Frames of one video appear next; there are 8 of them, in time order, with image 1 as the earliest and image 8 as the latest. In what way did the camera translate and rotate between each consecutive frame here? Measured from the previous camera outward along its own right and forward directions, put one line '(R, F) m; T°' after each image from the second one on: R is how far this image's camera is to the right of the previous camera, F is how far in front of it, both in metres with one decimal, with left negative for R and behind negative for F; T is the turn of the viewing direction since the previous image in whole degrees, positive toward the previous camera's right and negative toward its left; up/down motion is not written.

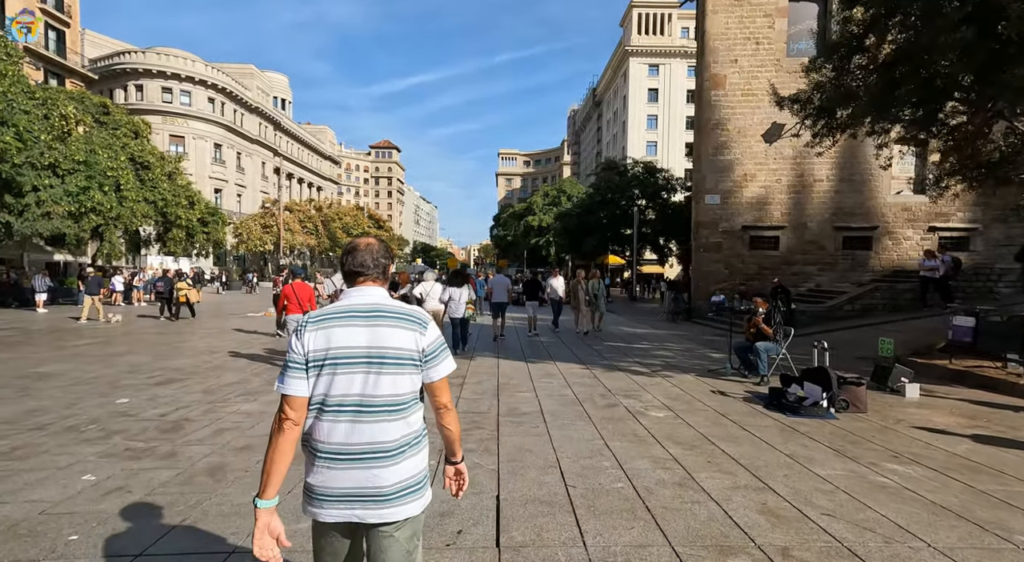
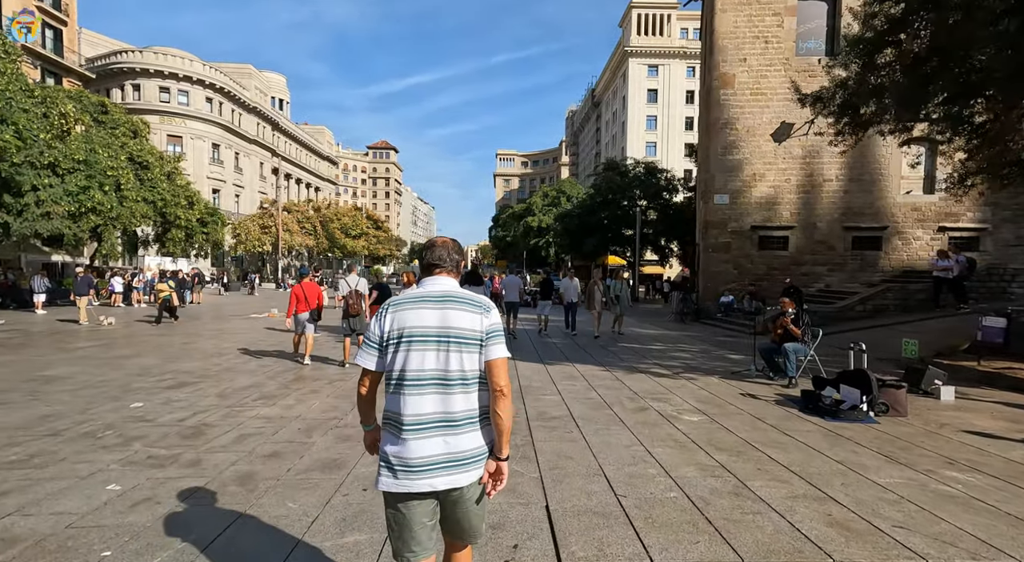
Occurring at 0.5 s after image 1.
(-0.3, +0.2) m; 0°
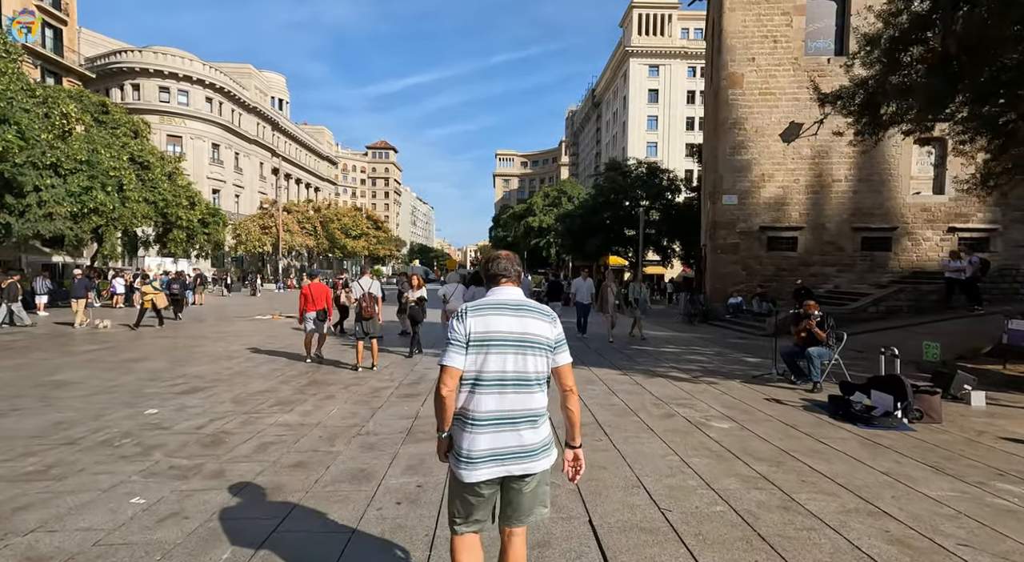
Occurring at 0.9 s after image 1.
(-0.3, +0.1) m; 0°
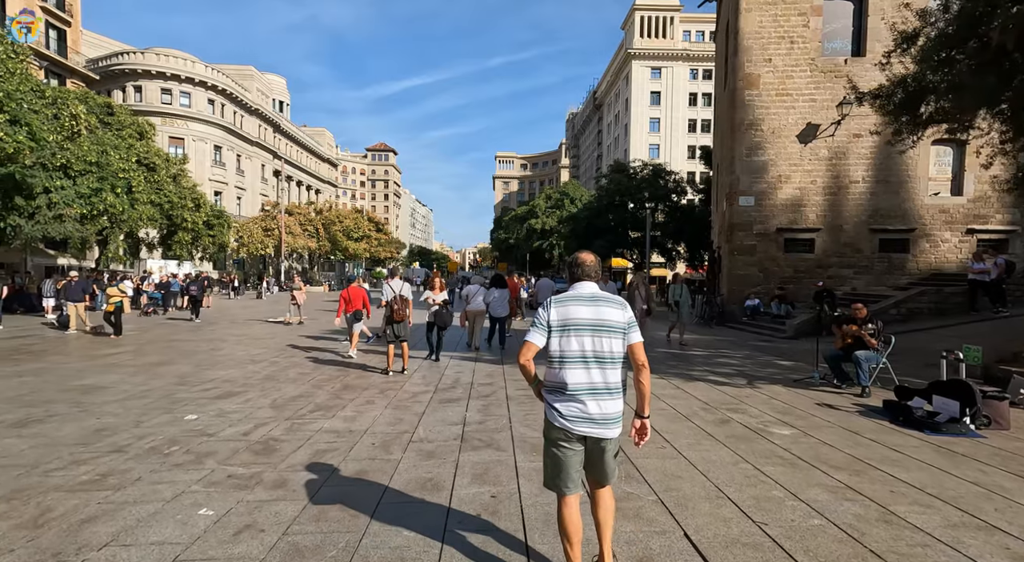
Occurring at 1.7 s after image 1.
(-0.5, +0.1) m; 0°
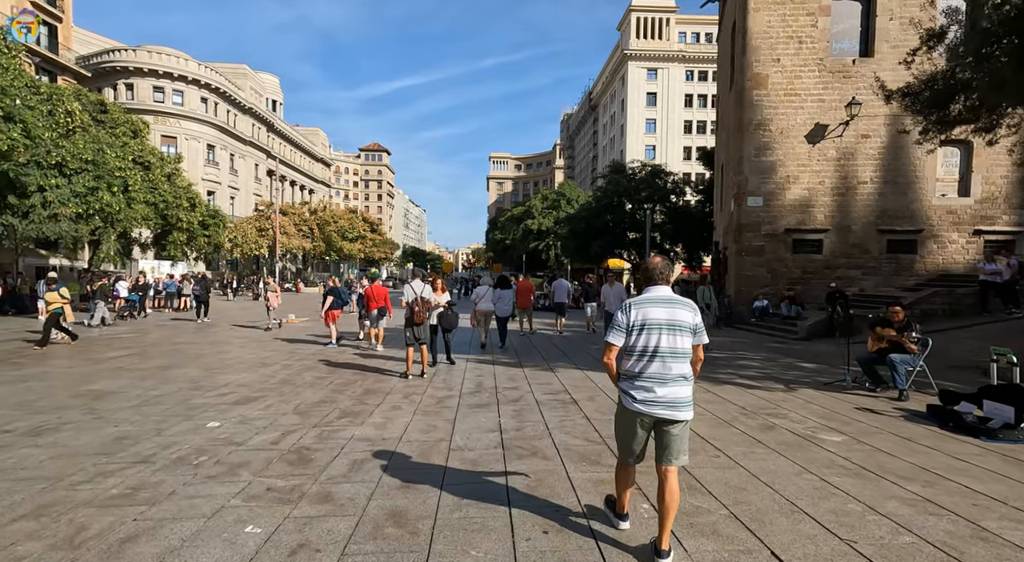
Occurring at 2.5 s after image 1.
(-0.4, +0.2) m; +1°
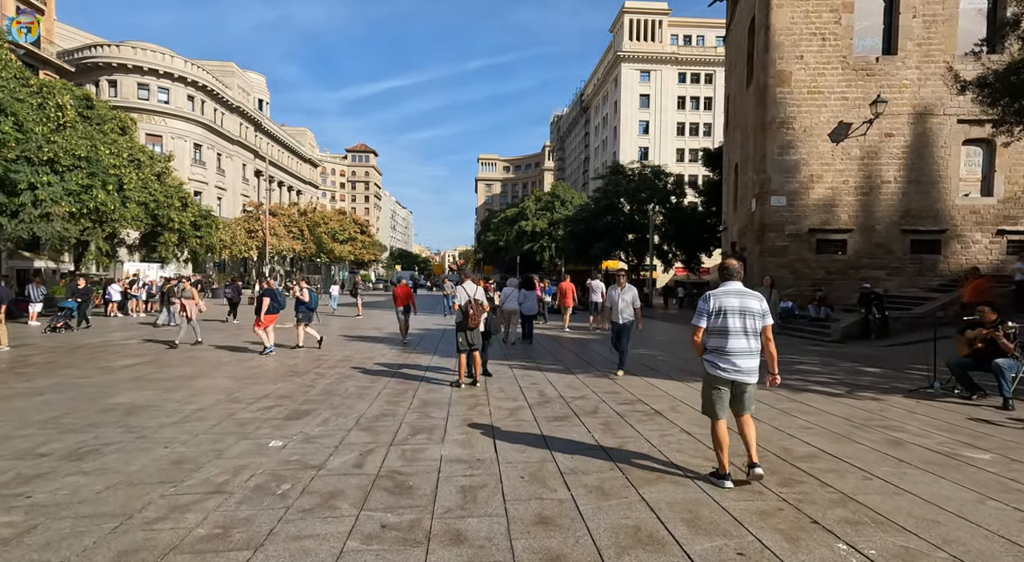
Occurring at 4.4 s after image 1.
(-1.0, +0.6) m; +1°
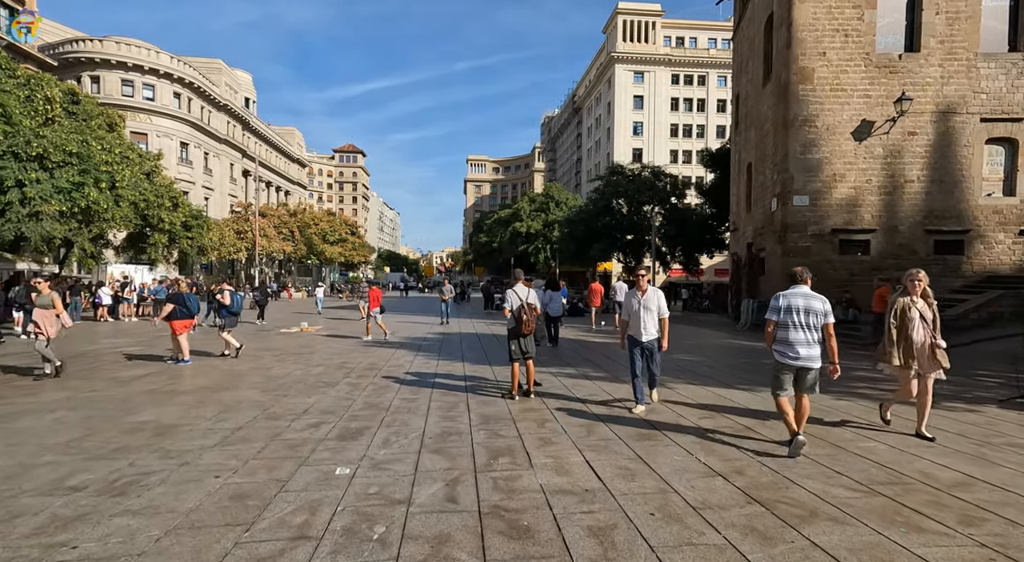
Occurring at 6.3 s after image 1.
(-0.9, +0.6) m; +1°
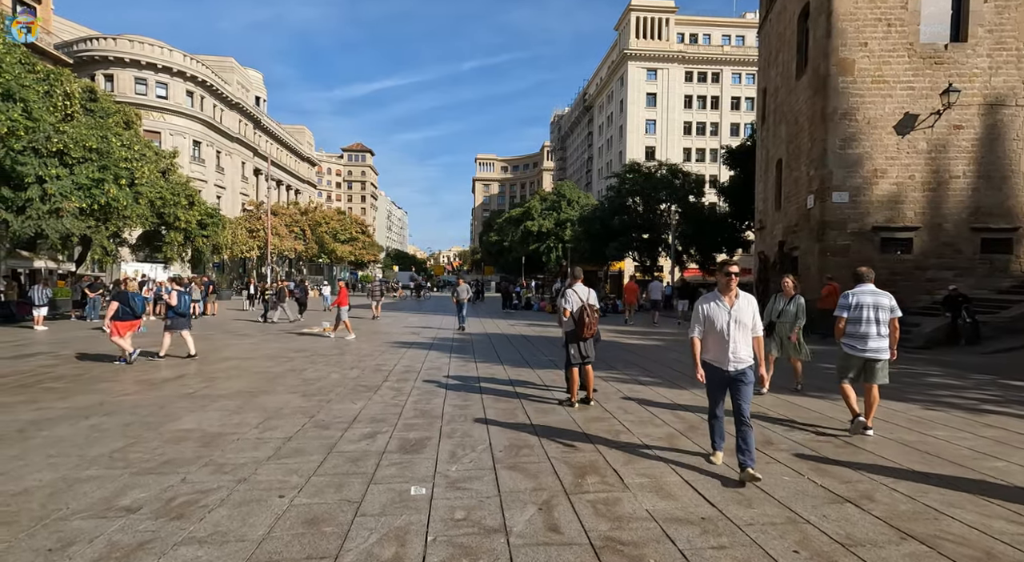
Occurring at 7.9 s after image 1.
(-0.6, +0.5) m; -1°
